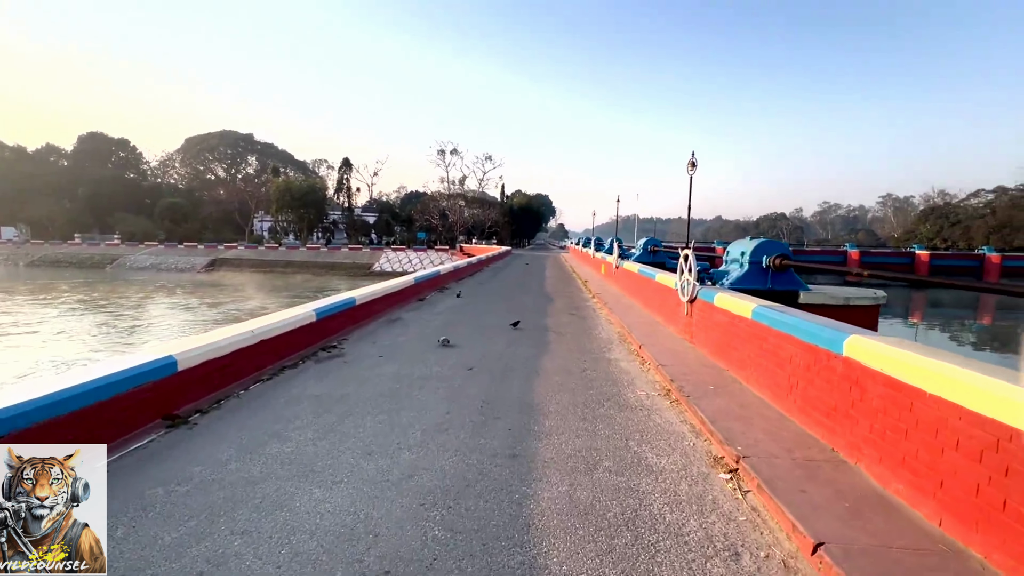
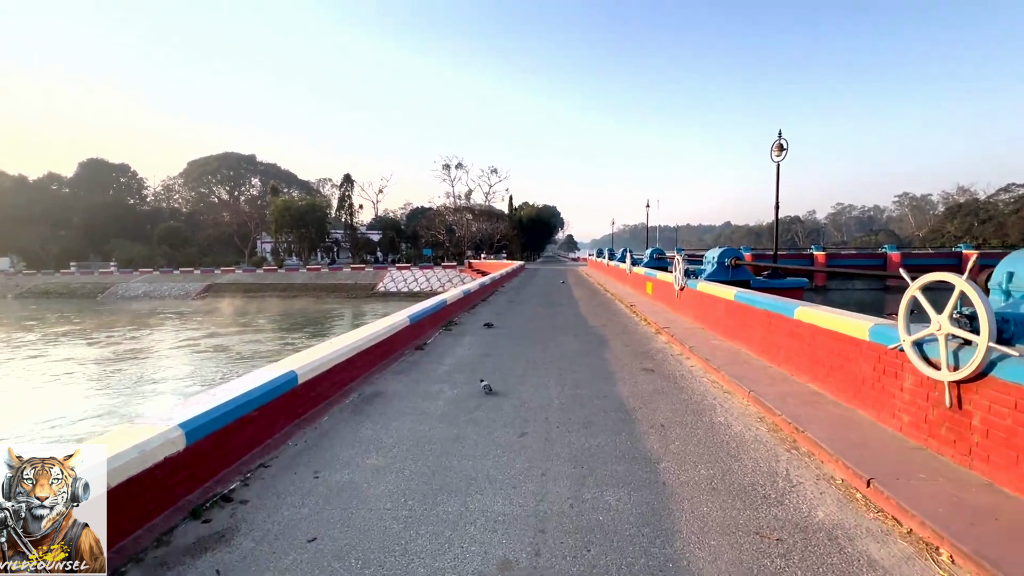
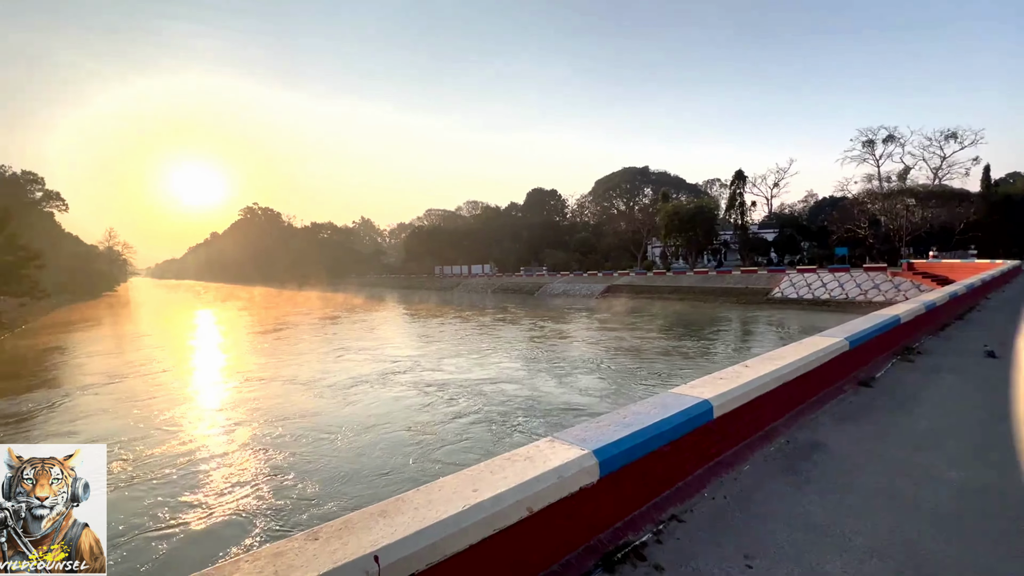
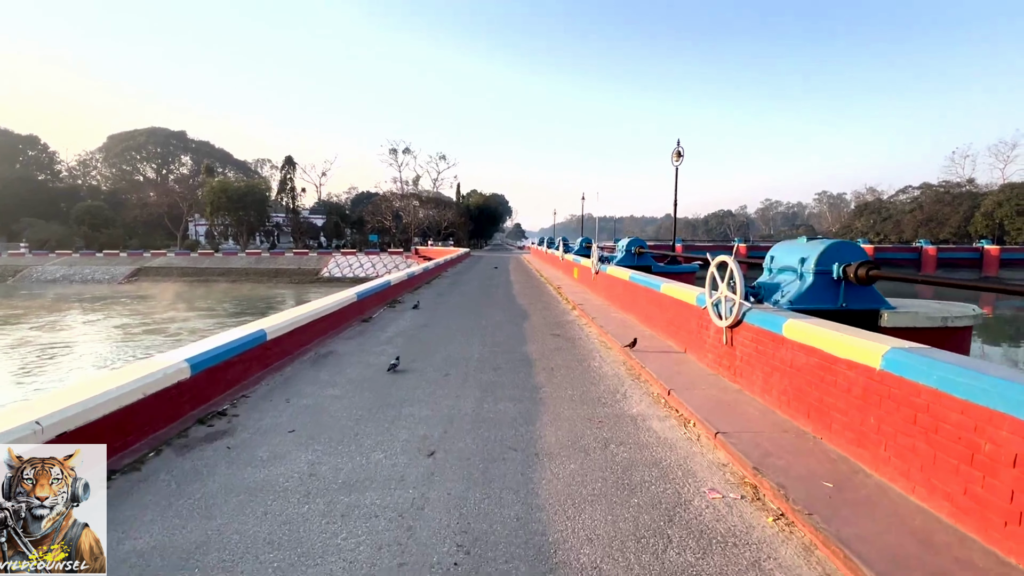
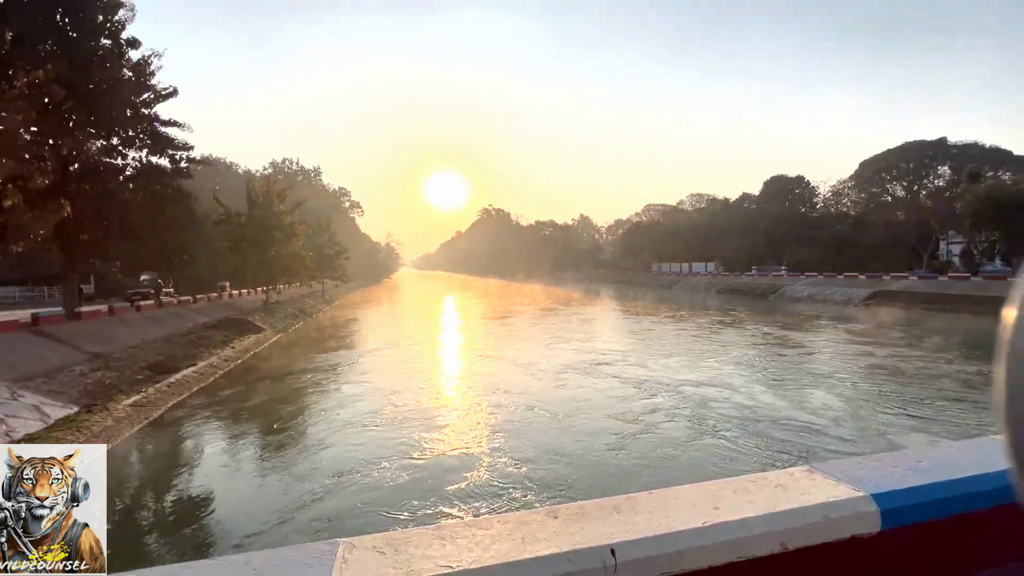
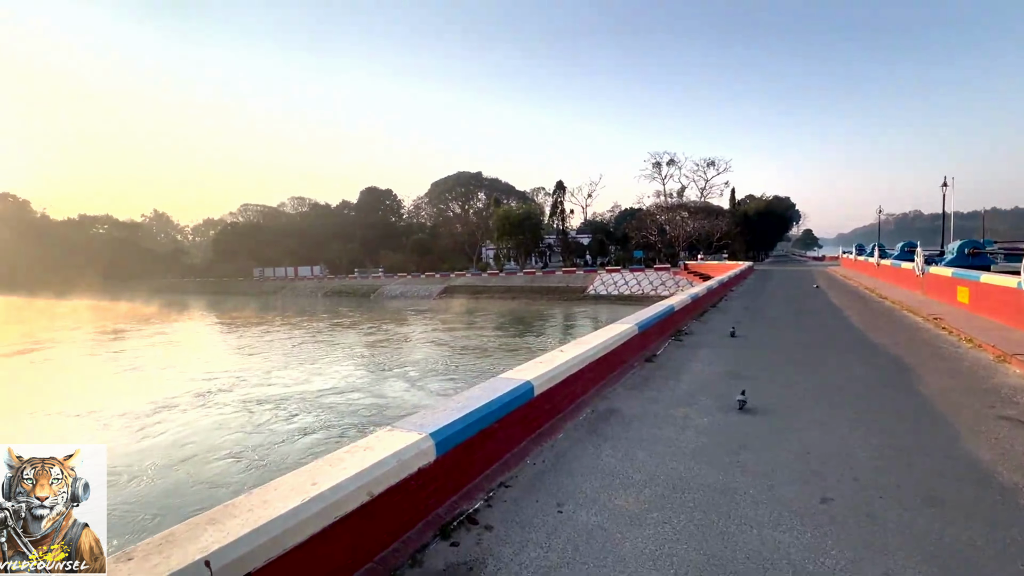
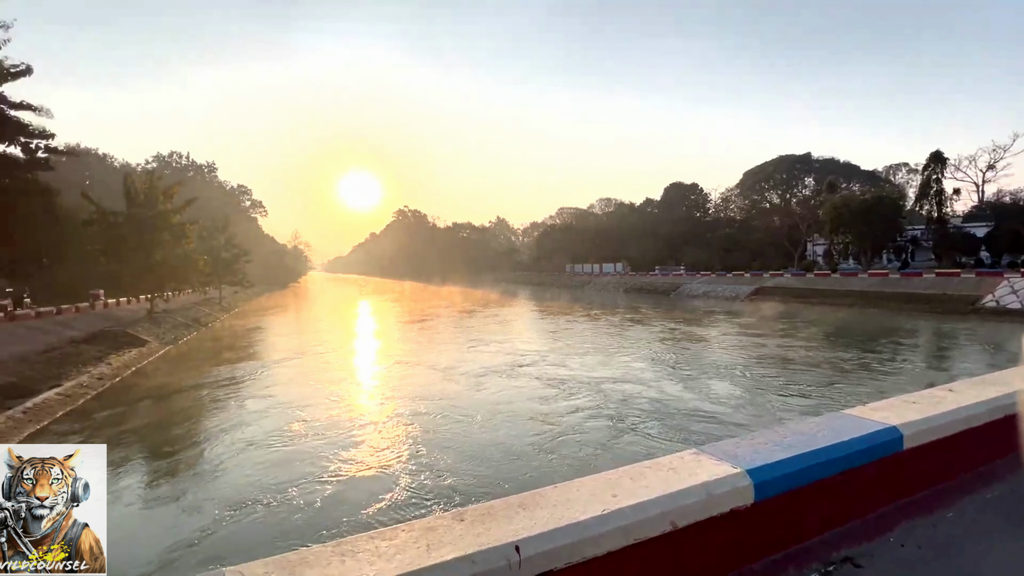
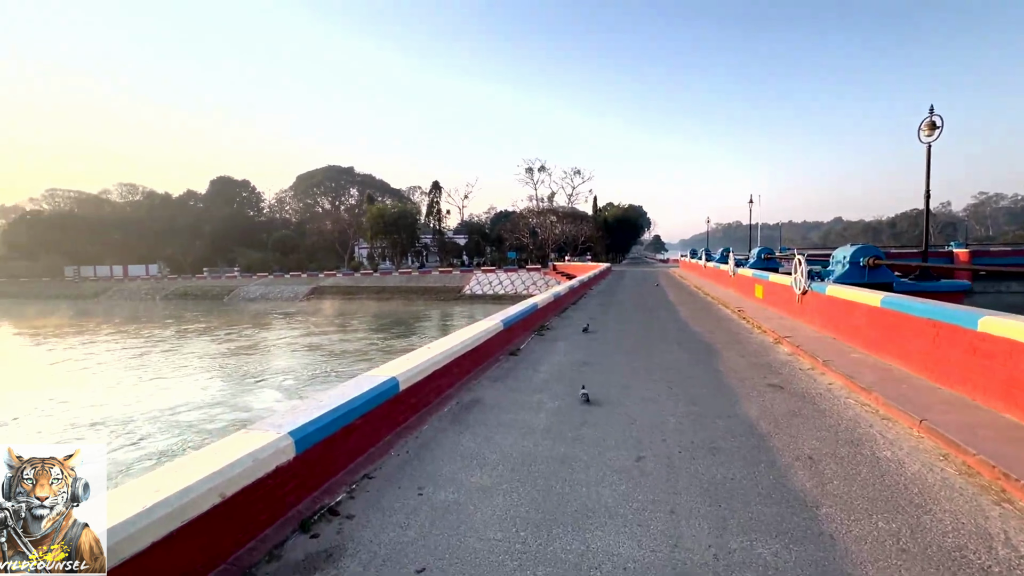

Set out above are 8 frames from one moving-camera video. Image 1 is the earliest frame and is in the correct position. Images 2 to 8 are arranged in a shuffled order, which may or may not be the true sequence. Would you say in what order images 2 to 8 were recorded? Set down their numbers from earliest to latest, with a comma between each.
4, 2, 8, 6, 3, 7, 5
